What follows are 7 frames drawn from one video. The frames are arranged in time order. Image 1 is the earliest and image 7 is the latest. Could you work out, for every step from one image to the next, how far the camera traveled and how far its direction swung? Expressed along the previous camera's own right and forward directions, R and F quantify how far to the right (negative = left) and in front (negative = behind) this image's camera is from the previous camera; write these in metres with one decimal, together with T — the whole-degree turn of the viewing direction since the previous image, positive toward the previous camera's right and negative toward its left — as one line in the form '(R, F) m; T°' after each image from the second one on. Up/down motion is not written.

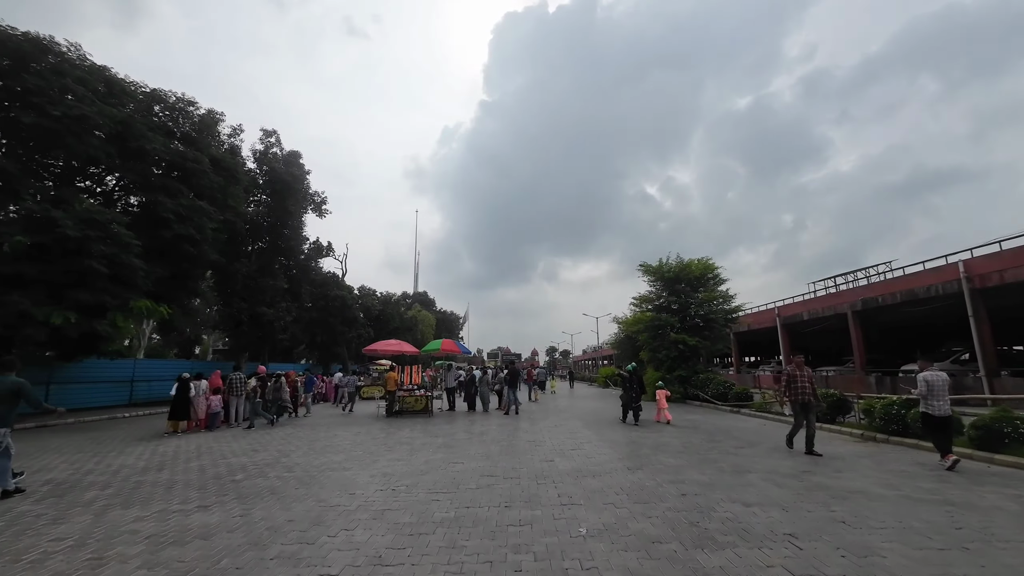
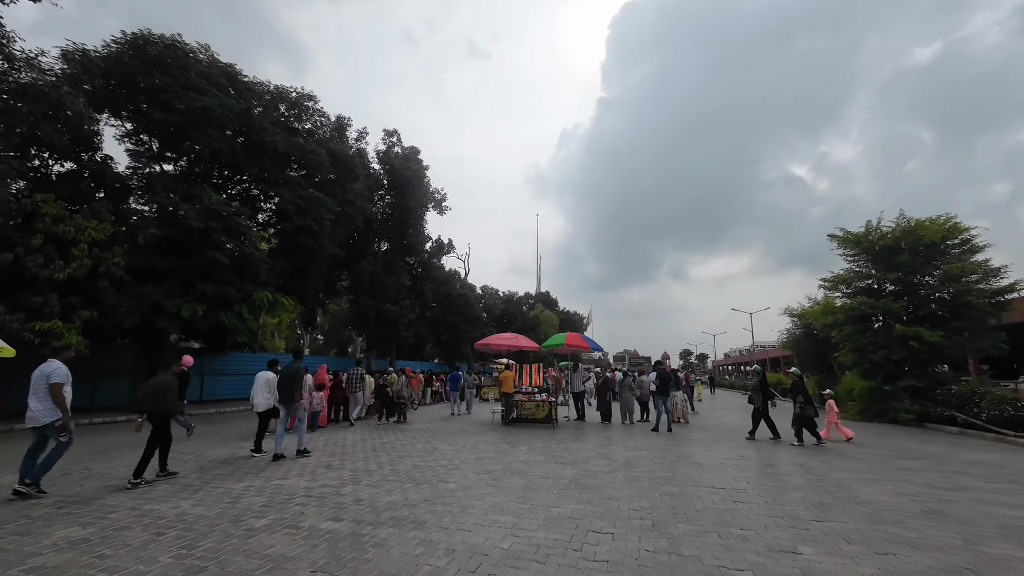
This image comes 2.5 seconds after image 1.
(-0.6, +3.5) m; -16°
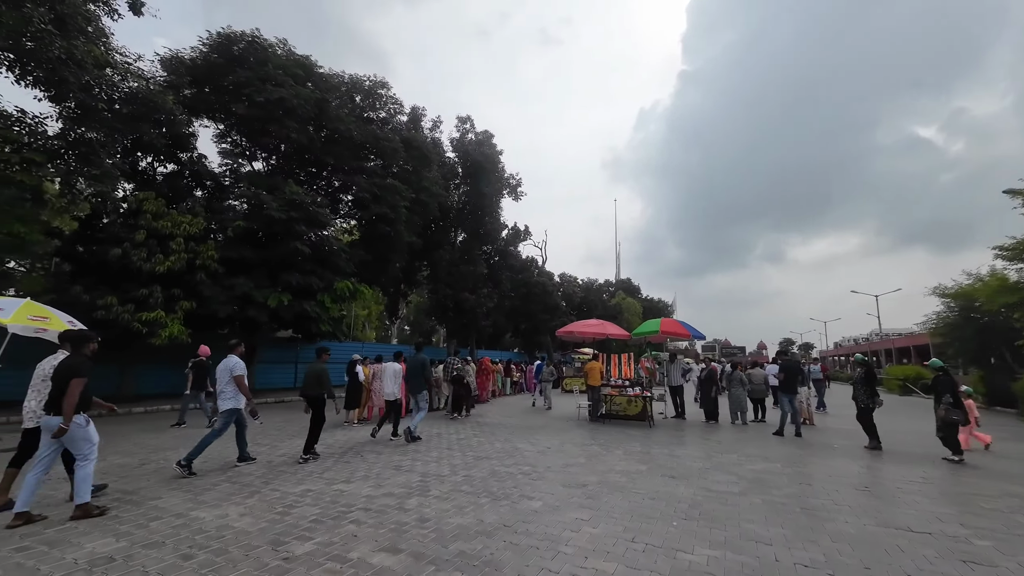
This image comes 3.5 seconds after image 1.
(-0.2, +1.4) m; -10°
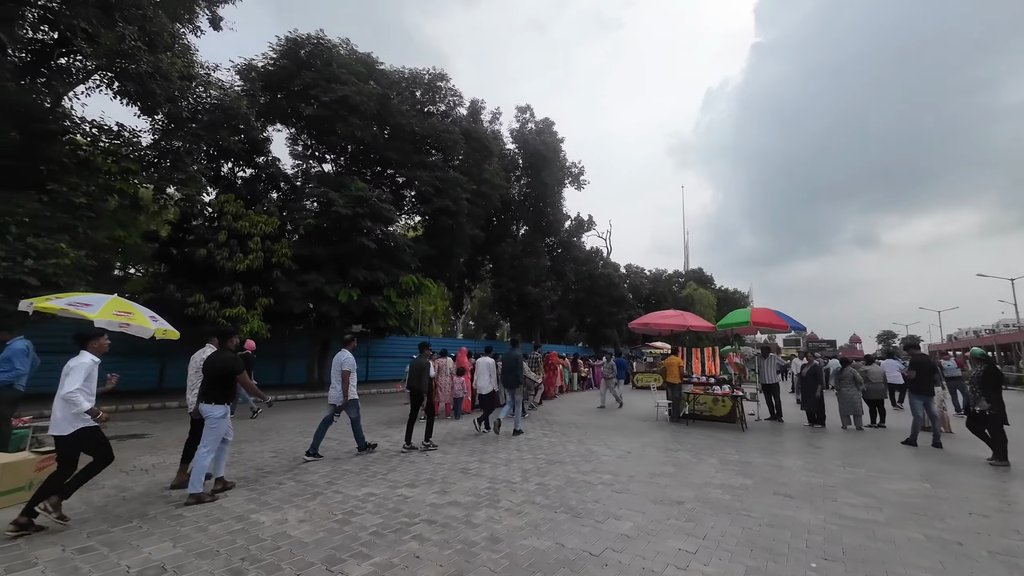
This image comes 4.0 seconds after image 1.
(-0.2, +0.7) m; -8°
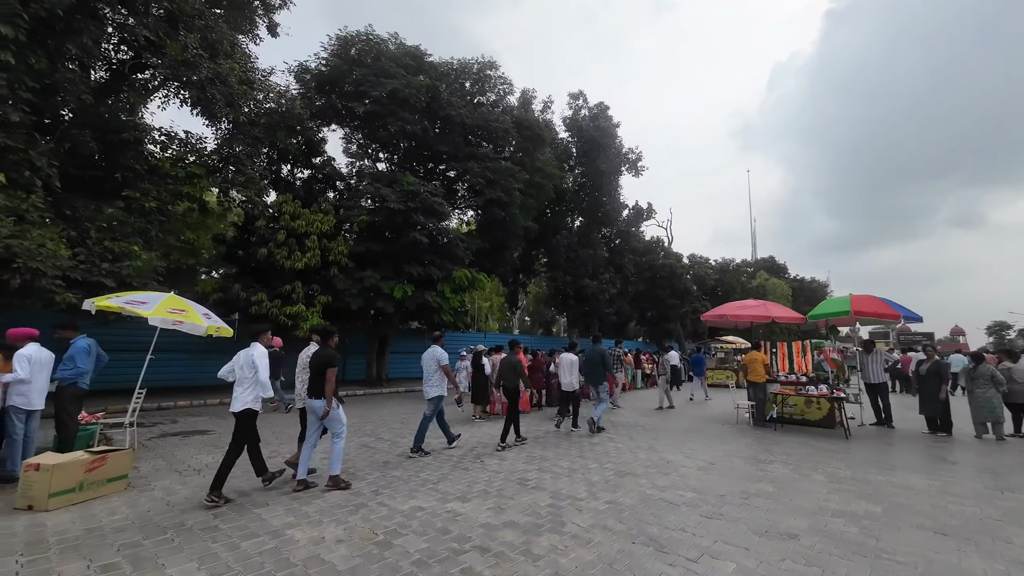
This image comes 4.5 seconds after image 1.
(-0.1, +0.8) m; -7°
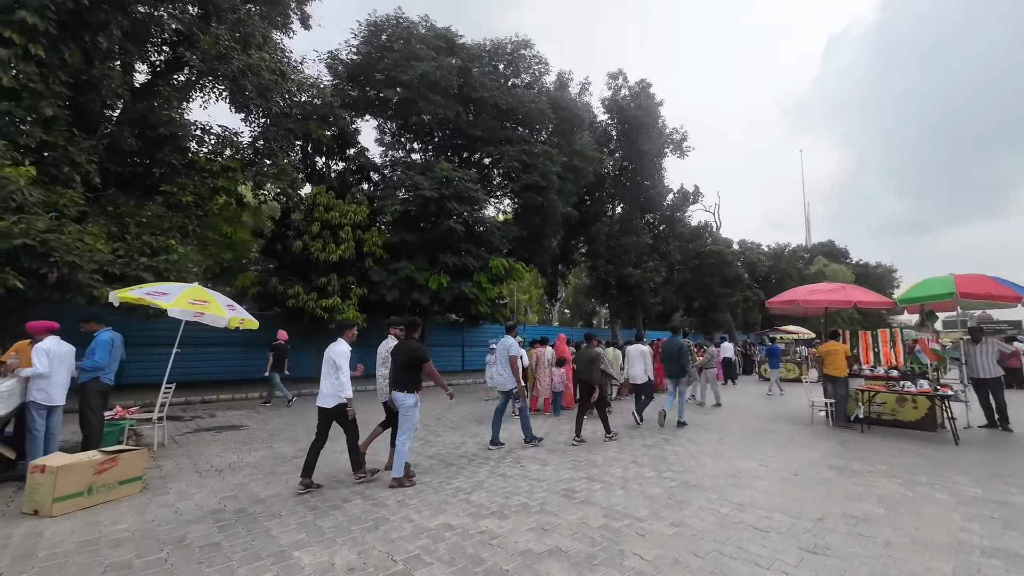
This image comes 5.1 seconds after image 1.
(0.0, +0.8) m; -5°
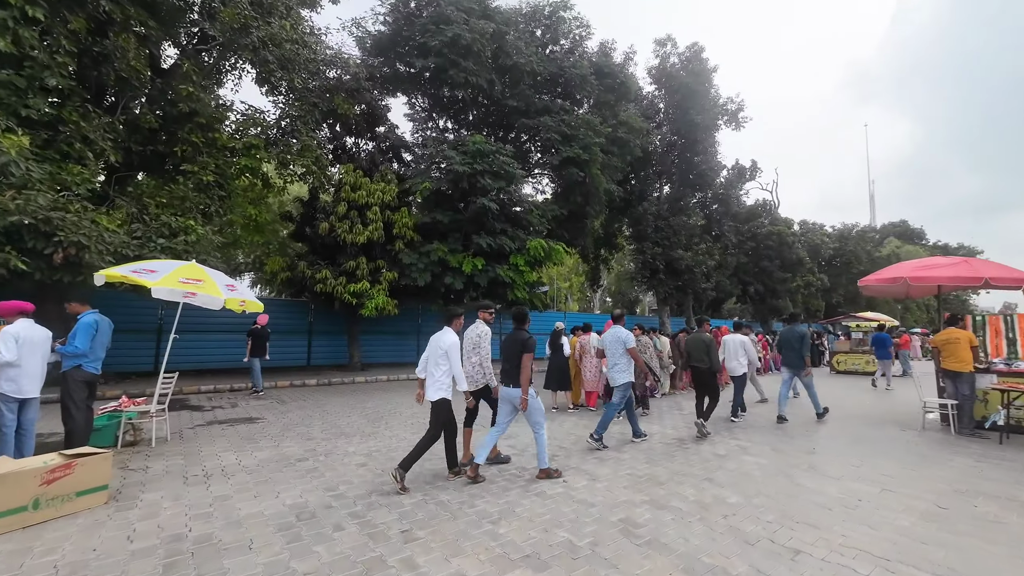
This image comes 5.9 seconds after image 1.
(0.0, +1.2) m; -5°
